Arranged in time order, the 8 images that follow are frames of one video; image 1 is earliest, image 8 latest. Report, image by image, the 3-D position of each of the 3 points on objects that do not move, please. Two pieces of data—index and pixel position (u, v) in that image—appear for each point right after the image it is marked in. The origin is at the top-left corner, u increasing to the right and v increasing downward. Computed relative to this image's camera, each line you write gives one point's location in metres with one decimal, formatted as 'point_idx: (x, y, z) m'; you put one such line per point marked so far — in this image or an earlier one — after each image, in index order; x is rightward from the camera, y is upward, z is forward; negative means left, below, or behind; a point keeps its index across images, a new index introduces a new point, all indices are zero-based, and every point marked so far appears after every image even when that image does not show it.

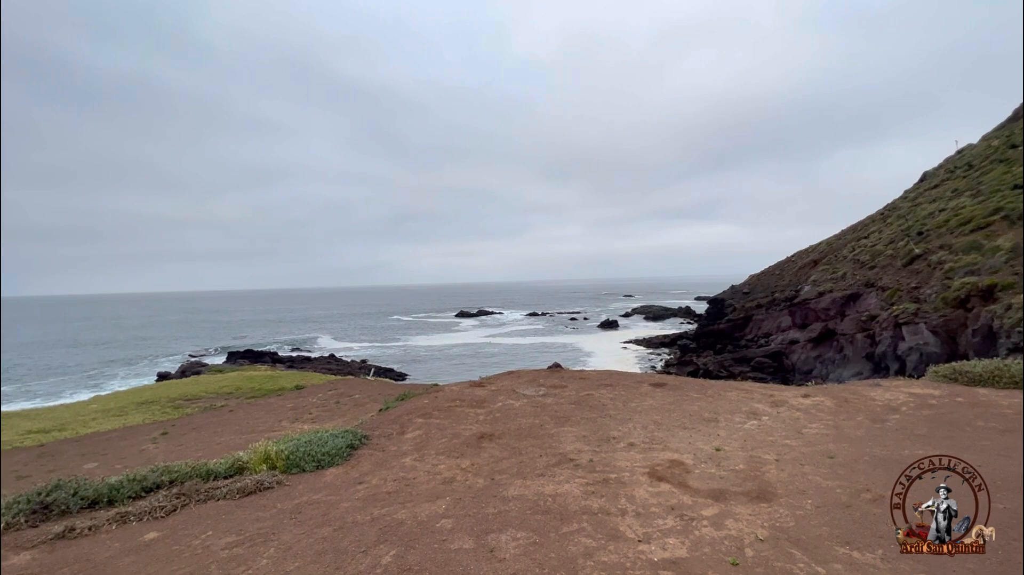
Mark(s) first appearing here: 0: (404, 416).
0: (-2.2, -2.6, +9.3) m
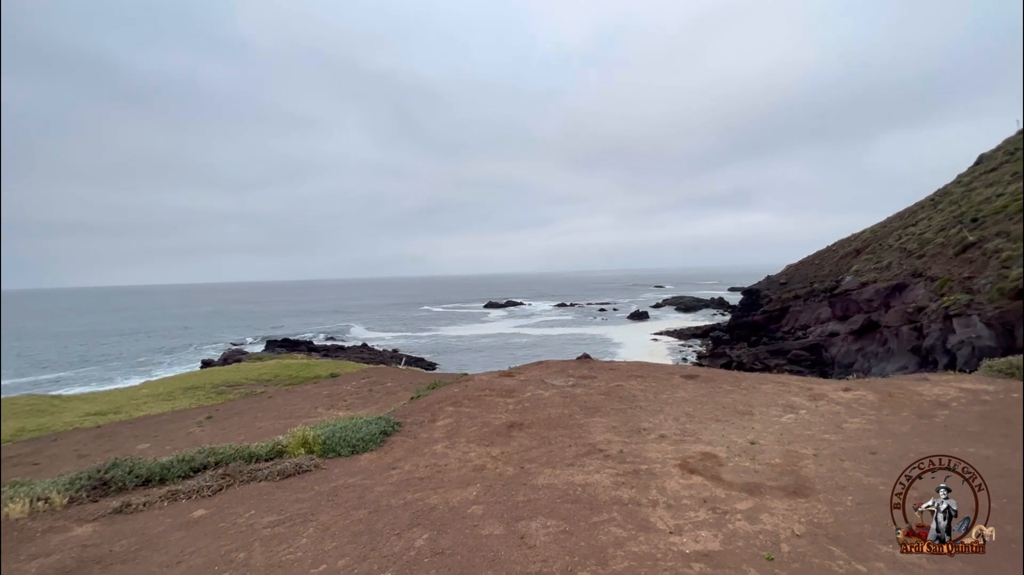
0: (-1.6, -2.4, +9.5) m
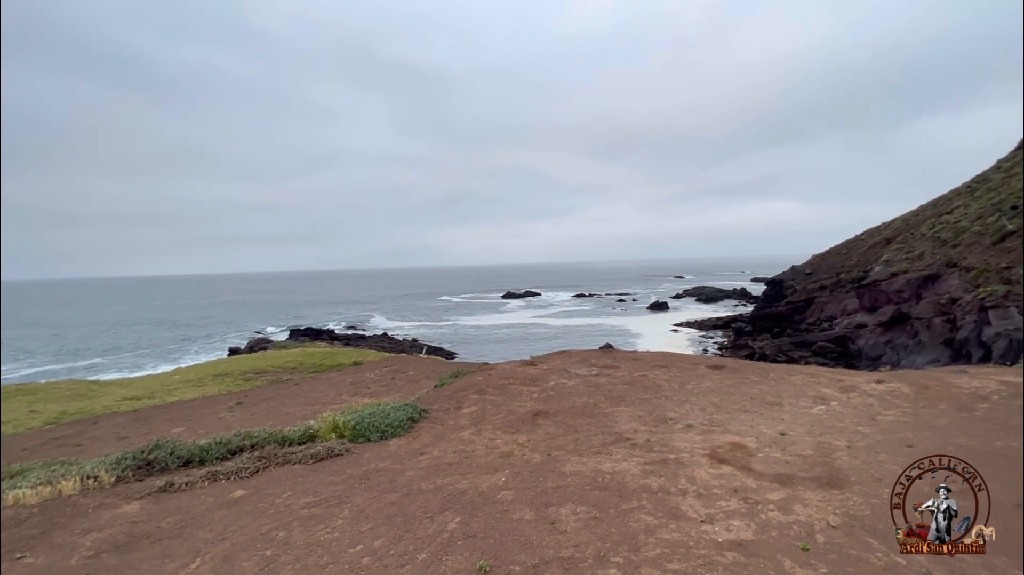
0: (-1.1, -2.2, +9.6) m
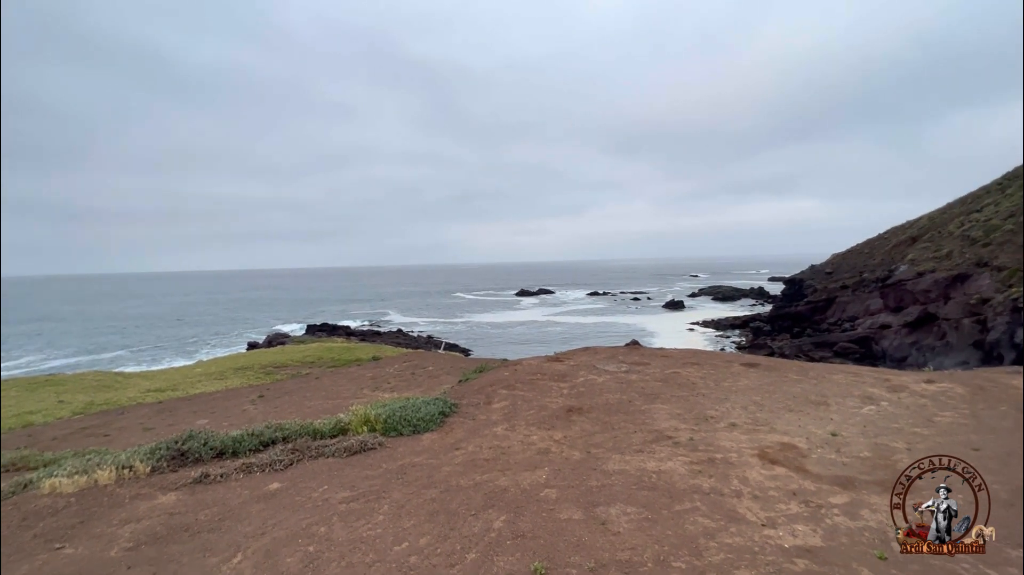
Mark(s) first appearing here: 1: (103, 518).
0: (-0.5, -2.0, +9.4) m
1: (-3.8, -2.2, +4.4) m
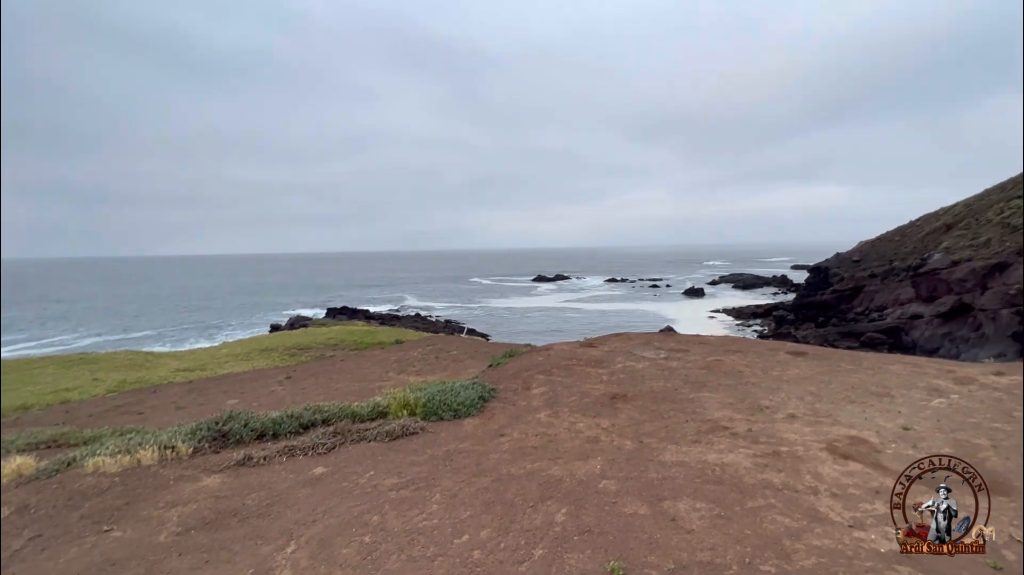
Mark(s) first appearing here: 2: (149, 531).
0: (+0.2, -1.7, +9.2) m
1: (-3.3, -1.9, +4.2) m
2: (-2.9, -1.9, +3.7) m
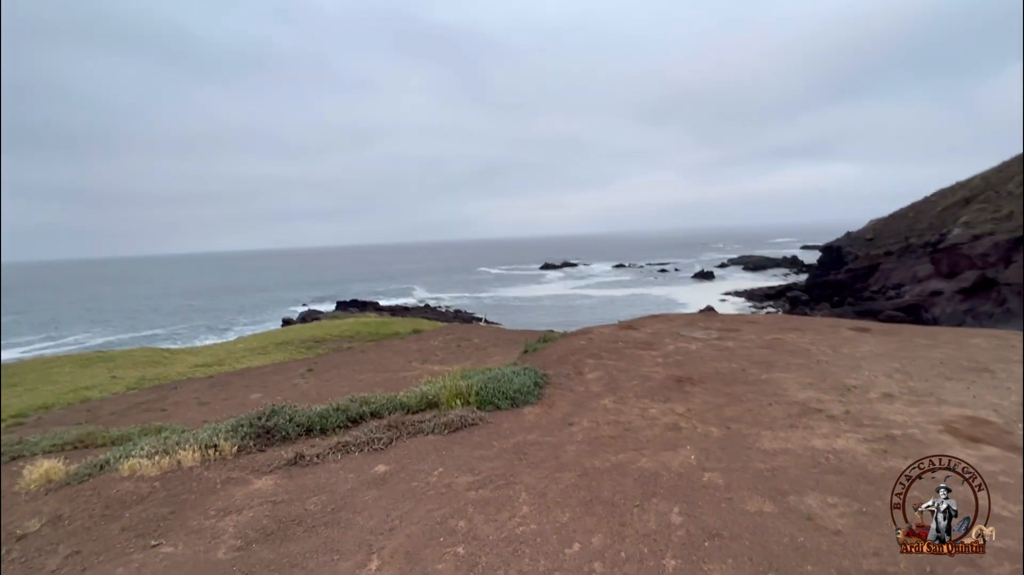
0: (+1.0, -1.3, +8.6) m
1: (-2.5, -1.7, +3.7) m
2: (-2.1, -1.8, +3.2) m
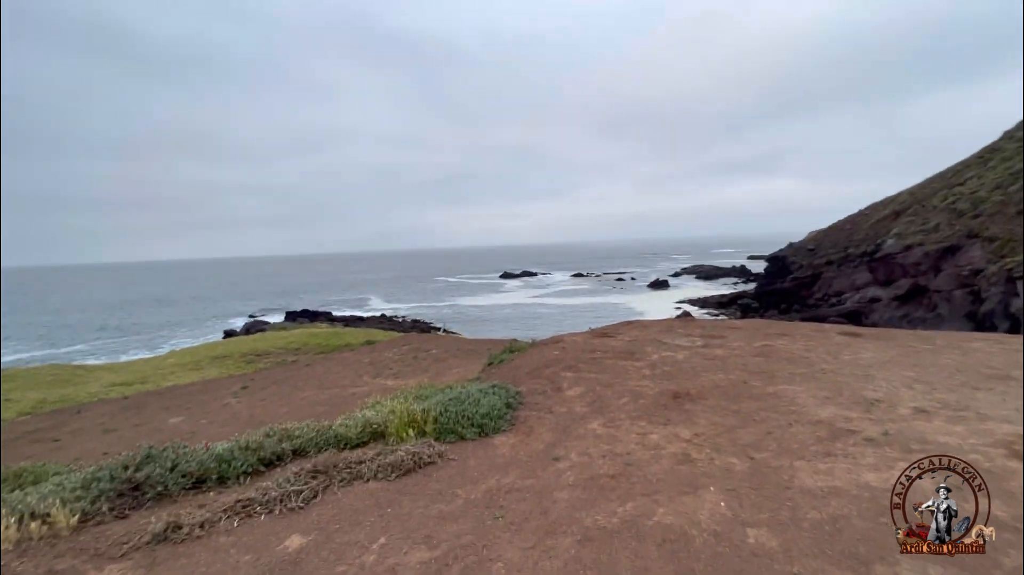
0: (+0.5, -1.3, +7.5) m
1: (-2.6, -1.7, +2.3) m
2: (-2.2, -1.7, +1.8) m
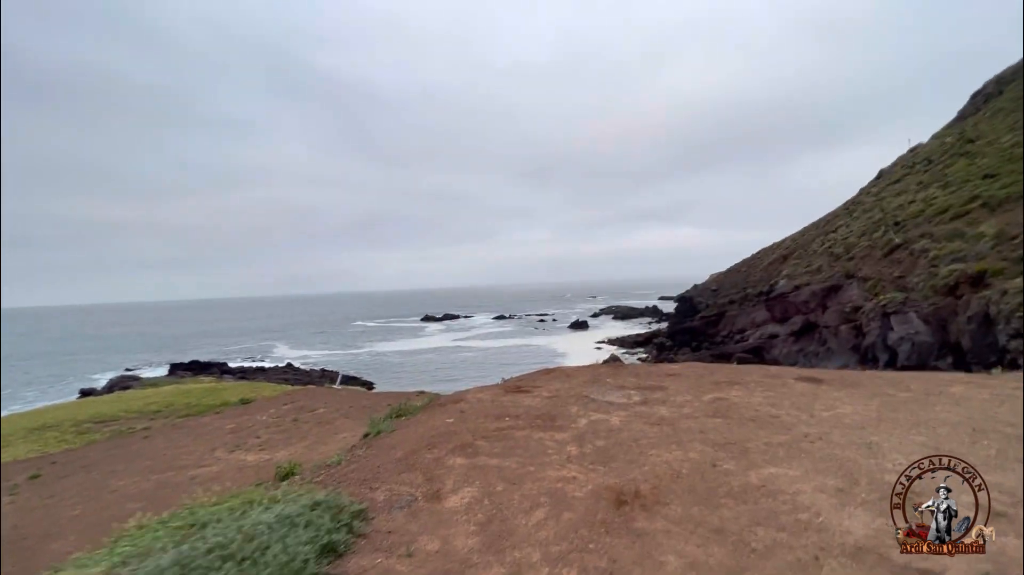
0: (-1.0, -1.8, +5.0) m
1: (-3.2, -1.7, -0.6) m
2: (-2.7, -1.6, -1.0) m
